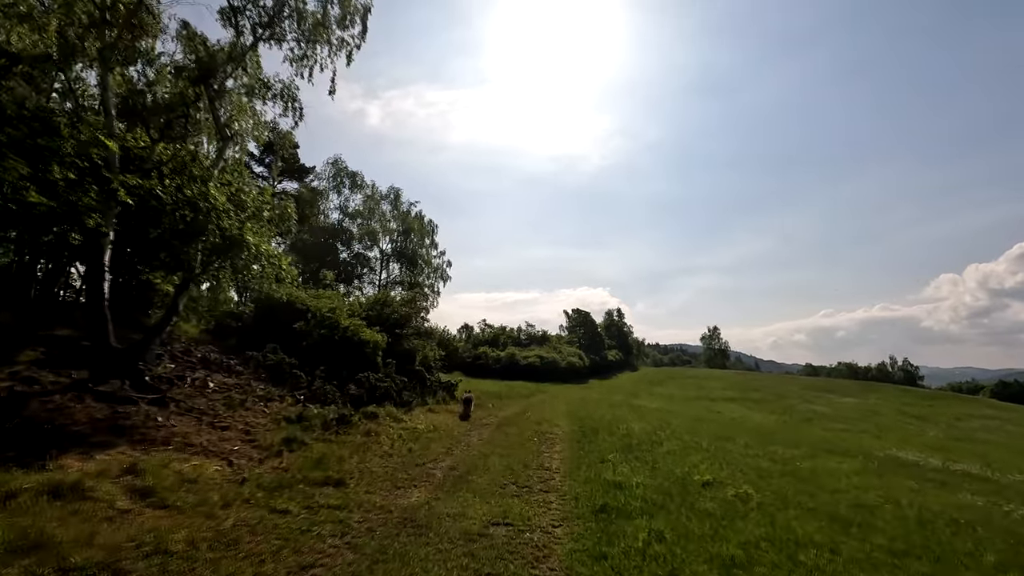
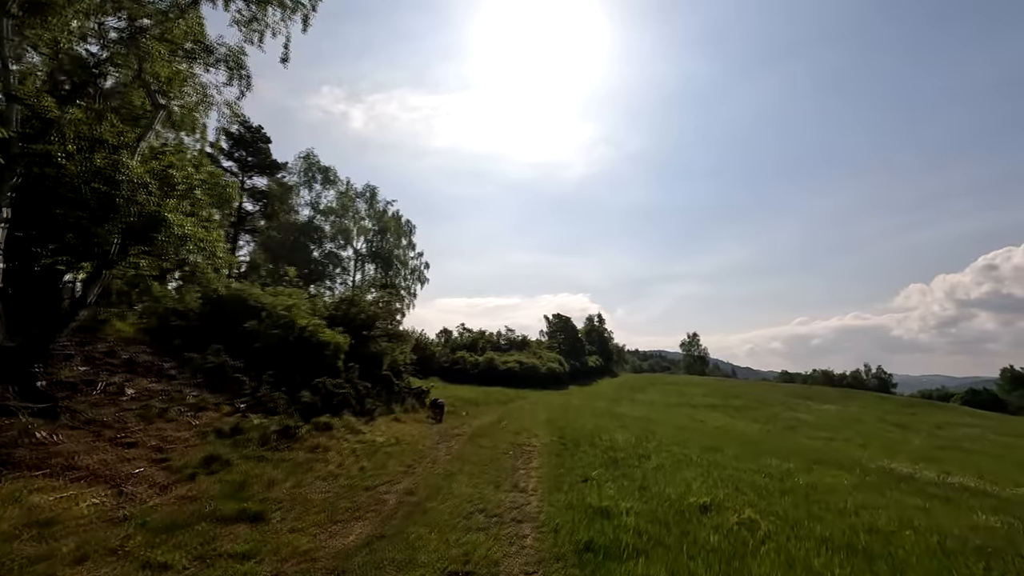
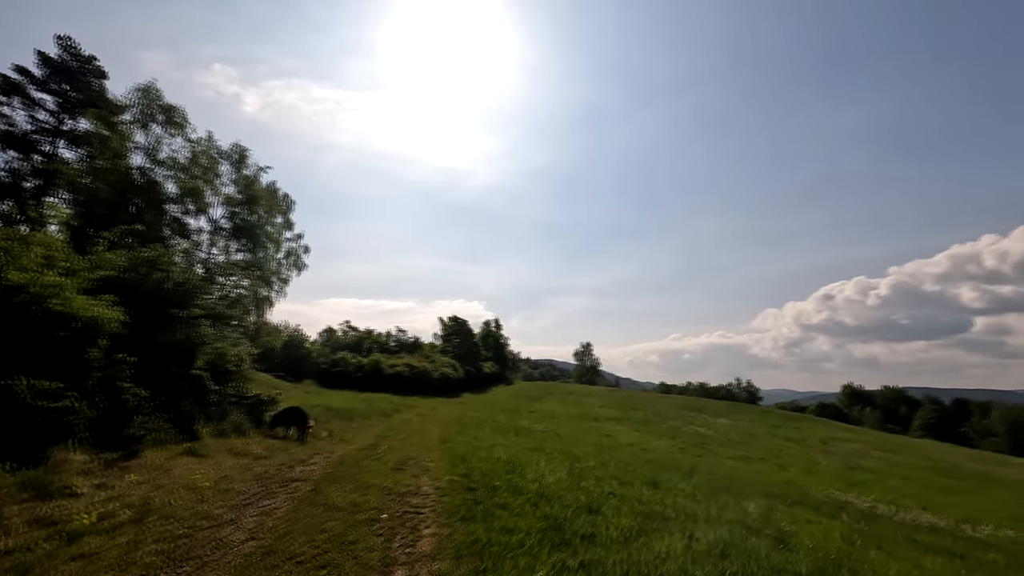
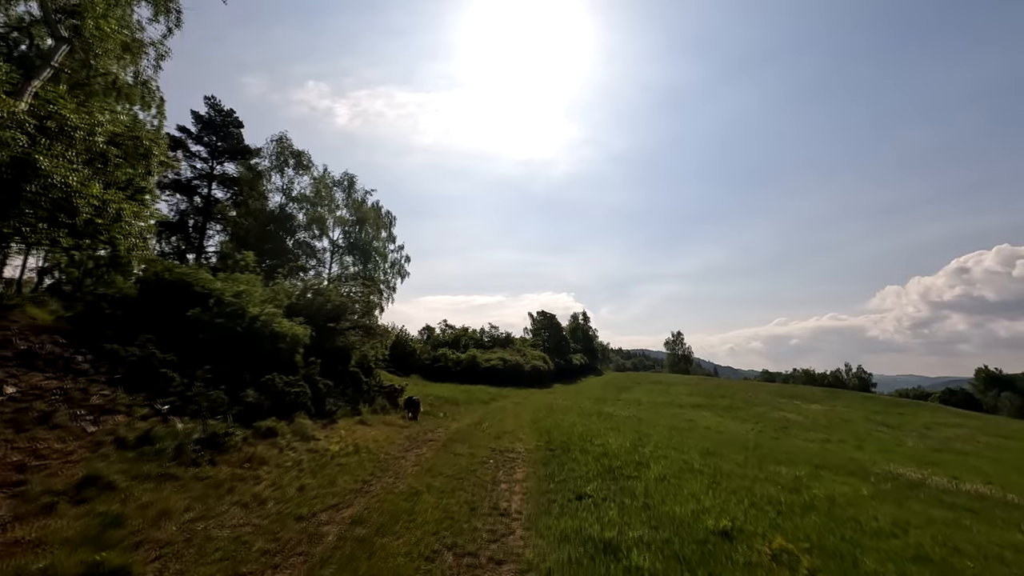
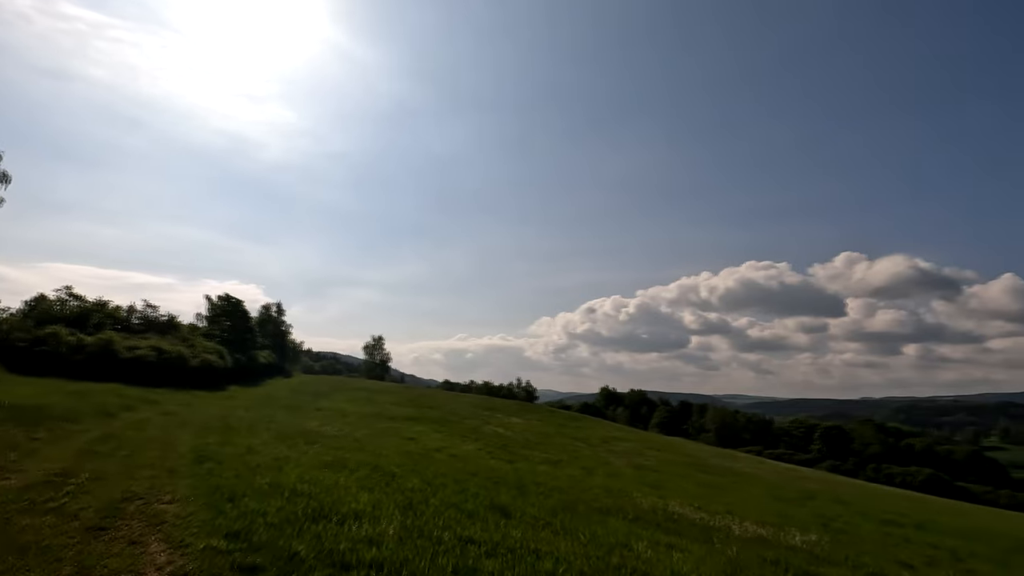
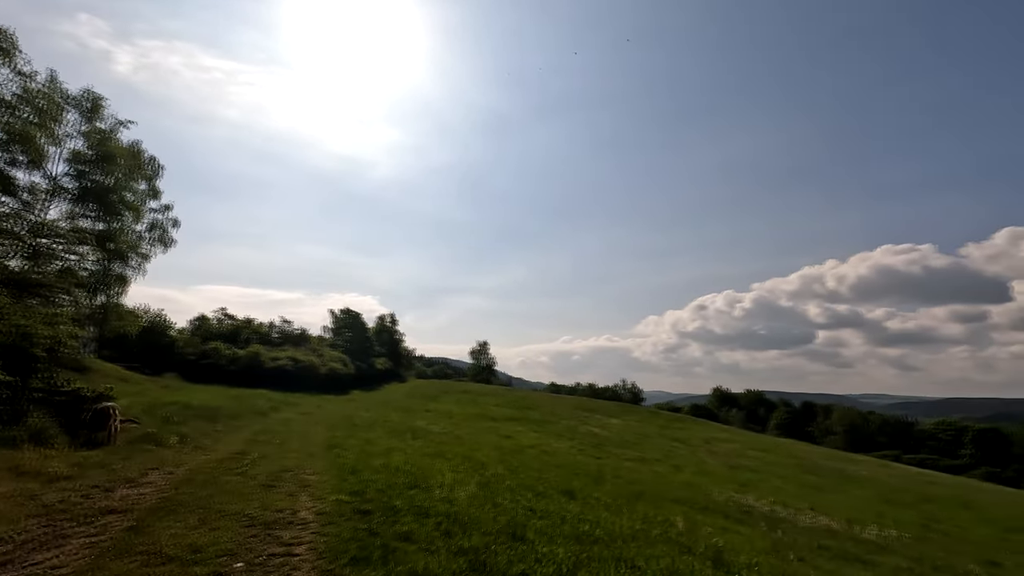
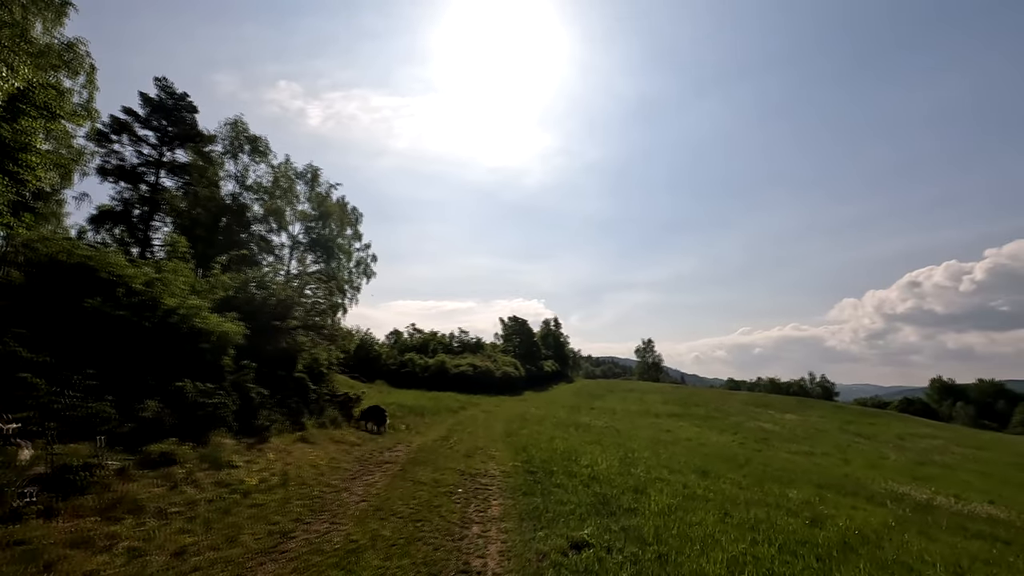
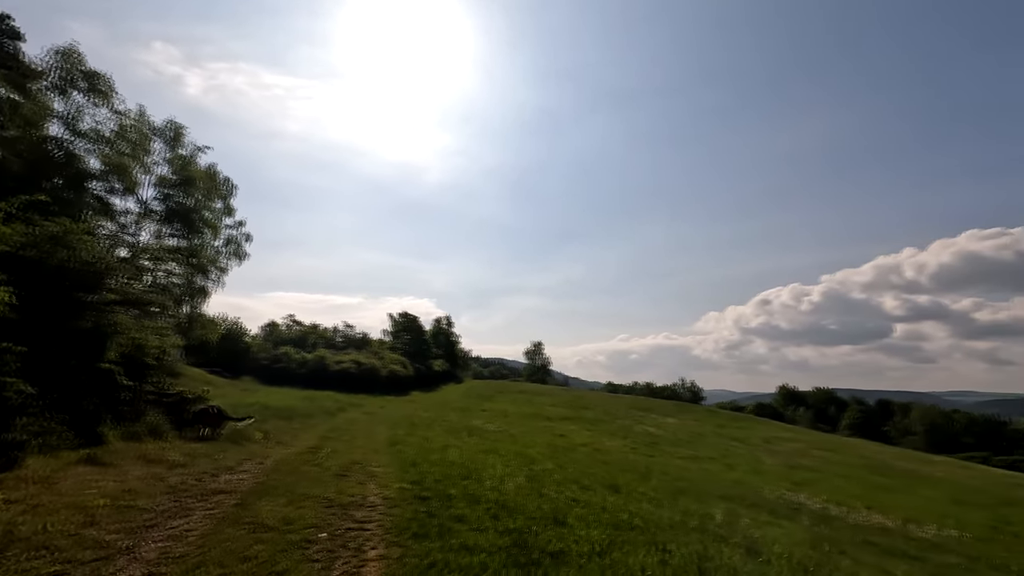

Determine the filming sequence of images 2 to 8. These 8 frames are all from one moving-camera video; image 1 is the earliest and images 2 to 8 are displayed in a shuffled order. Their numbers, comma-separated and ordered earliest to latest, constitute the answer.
2, 4, 7, 3, 8, 6, 5
